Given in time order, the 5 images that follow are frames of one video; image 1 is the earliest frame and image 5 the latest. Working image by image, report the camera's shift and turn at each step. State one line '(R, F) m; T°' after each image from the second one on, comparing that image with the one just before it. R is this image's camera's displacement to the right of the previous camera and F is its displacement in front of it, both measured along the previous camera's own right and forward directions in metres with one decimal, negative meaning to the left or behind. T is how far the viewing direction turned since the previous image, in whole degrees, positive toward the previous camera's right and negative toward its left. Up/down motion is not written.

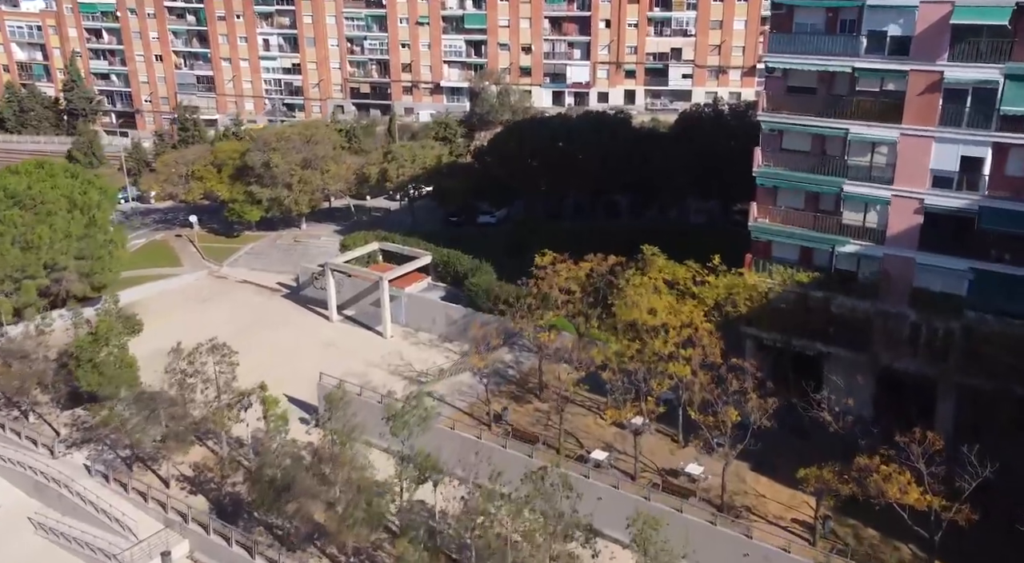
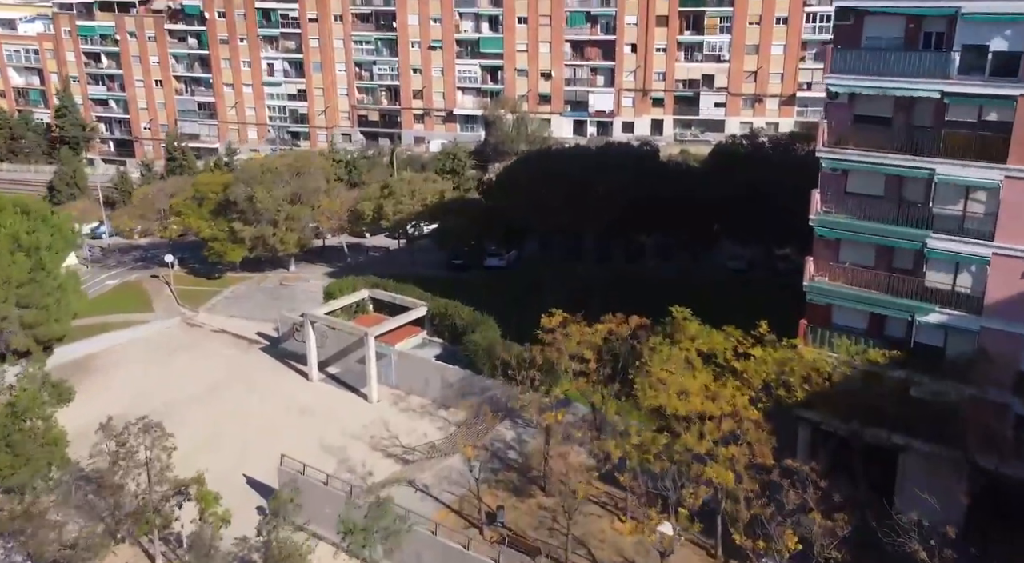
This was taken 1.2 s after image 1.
(+0.7, +5.0) m; -2°
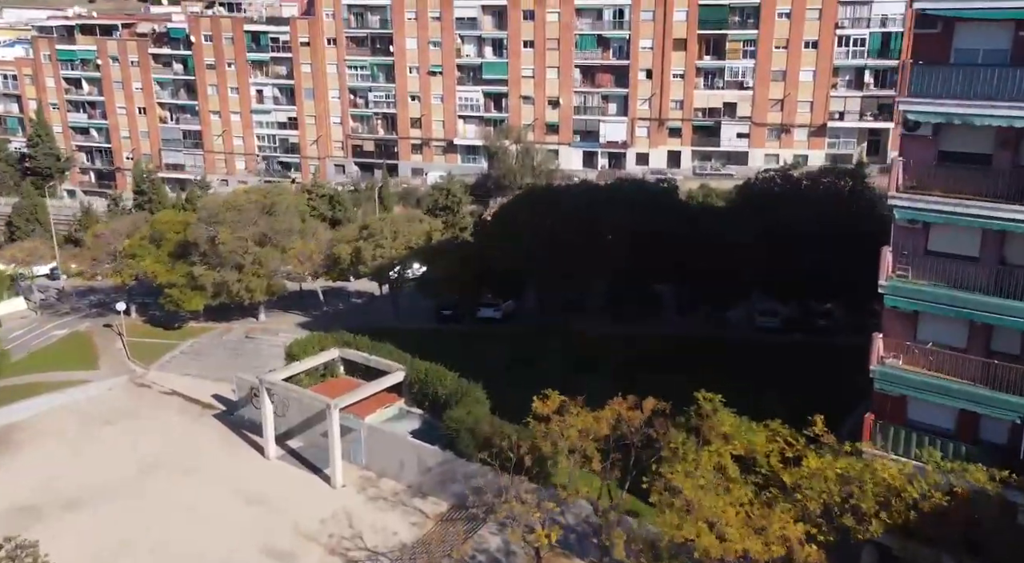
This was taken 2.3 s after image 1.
(+0.7, +5.0) m; -1°
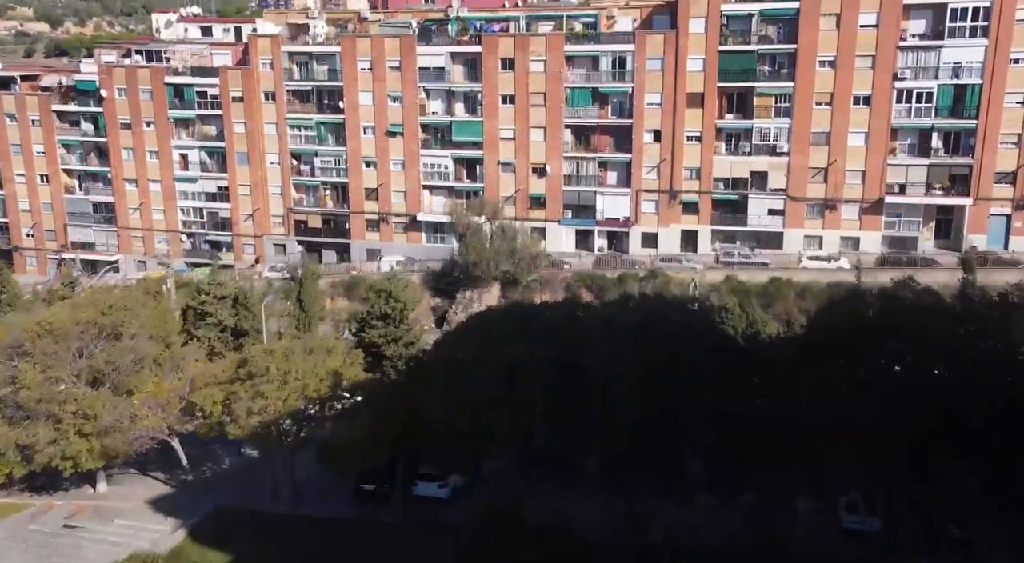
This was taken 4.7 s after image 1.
(+1.3, +11.4) m; 0°
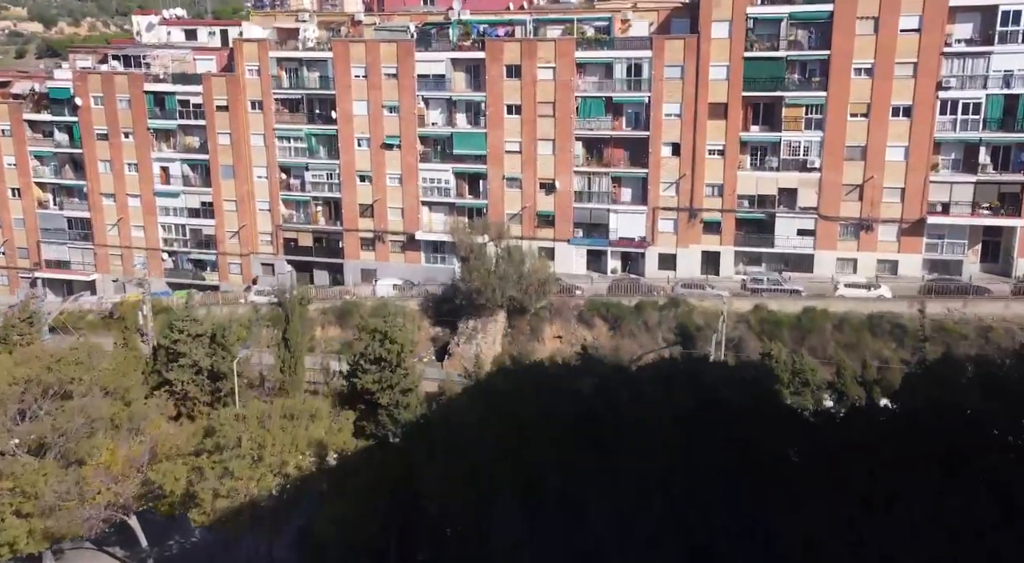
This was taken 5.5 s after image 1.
(-0.4, +3.5) m; 0°
